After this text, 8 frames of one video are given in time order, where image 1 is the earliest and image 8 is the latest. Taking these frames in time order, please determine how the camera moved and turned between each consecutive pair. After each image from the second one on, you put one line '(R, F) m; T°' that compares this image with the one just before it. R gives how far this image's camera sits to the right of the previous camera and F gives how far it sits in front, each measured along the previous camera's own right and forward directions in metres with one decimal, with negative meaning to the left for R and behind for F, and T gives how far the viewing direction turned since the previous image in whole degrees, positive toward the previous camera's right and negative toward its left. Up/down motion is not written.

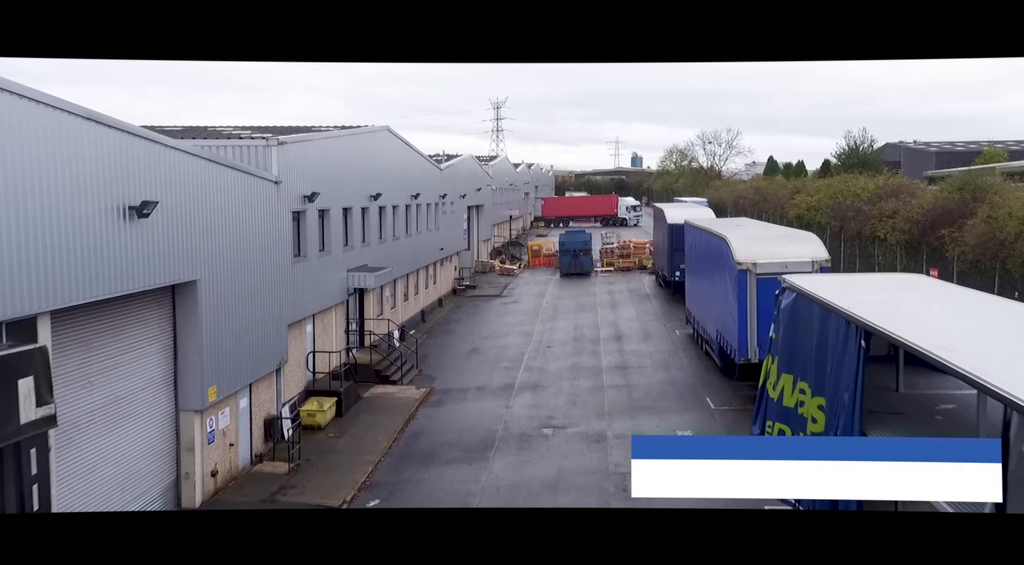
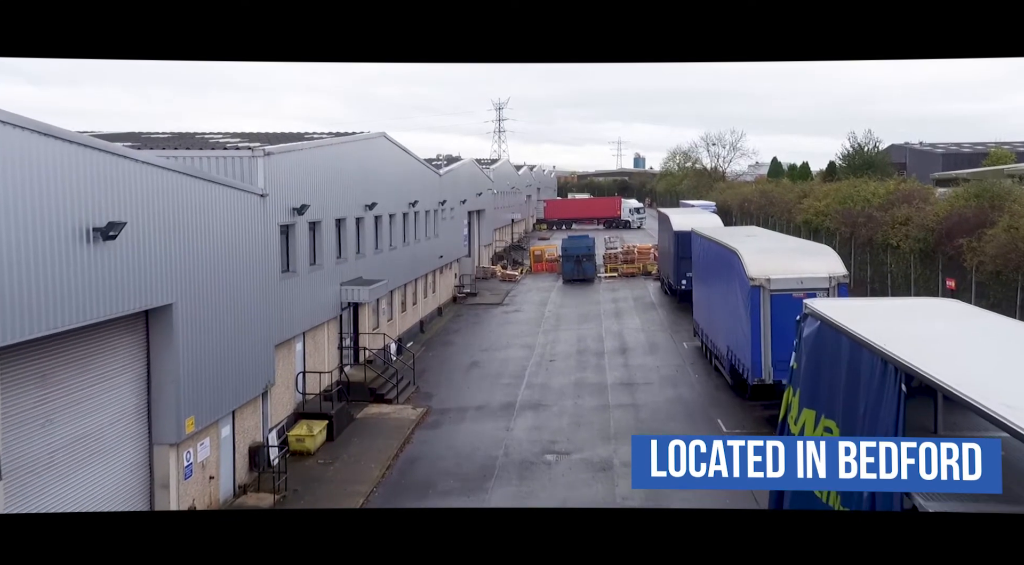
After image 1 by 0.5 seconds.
(0.0, +0.7) m; 0°
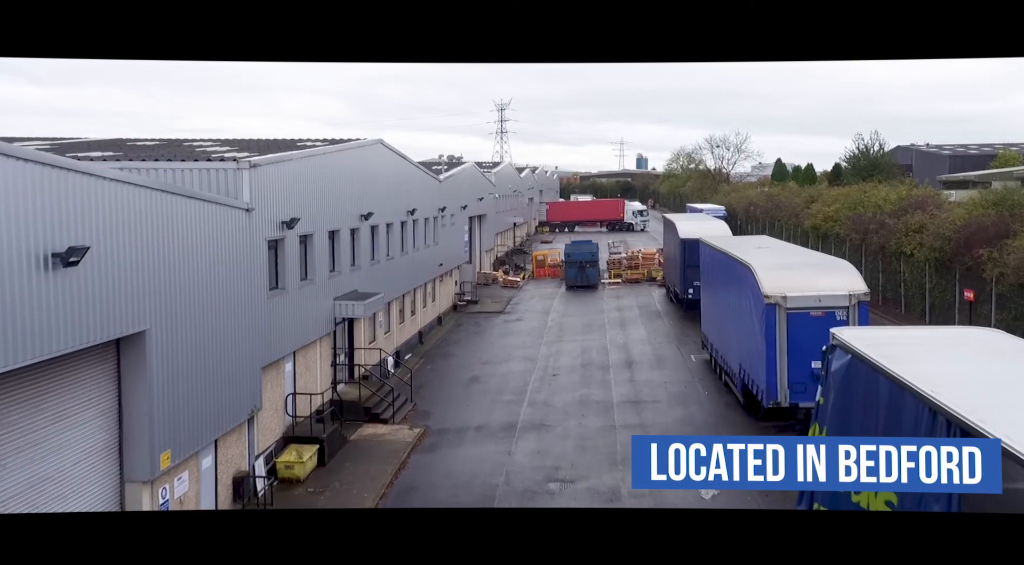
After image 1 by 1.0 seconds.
(0.0, +0.7) m; 0°
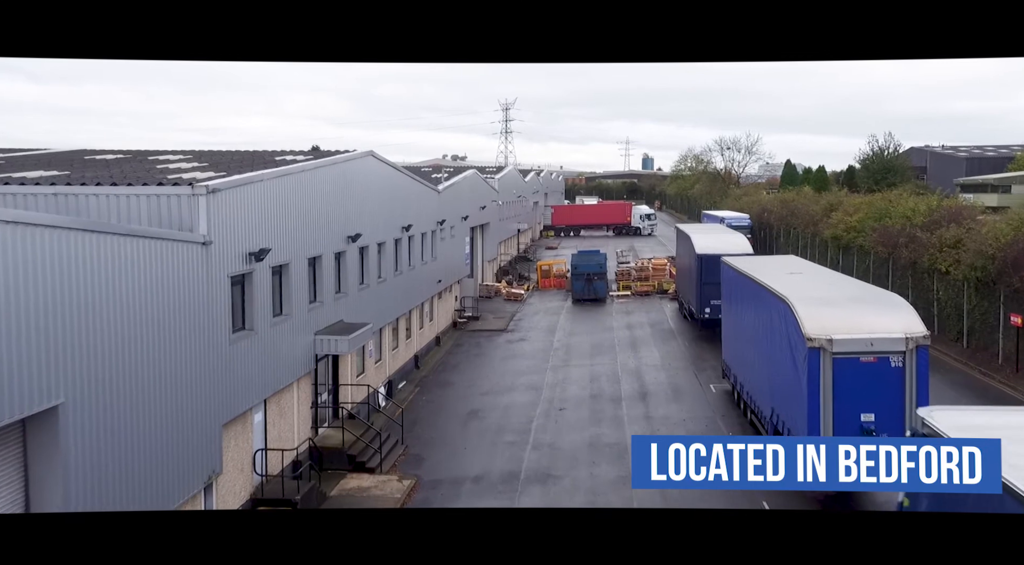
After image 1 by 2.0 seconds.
(0.0, +1.7) m; 0°
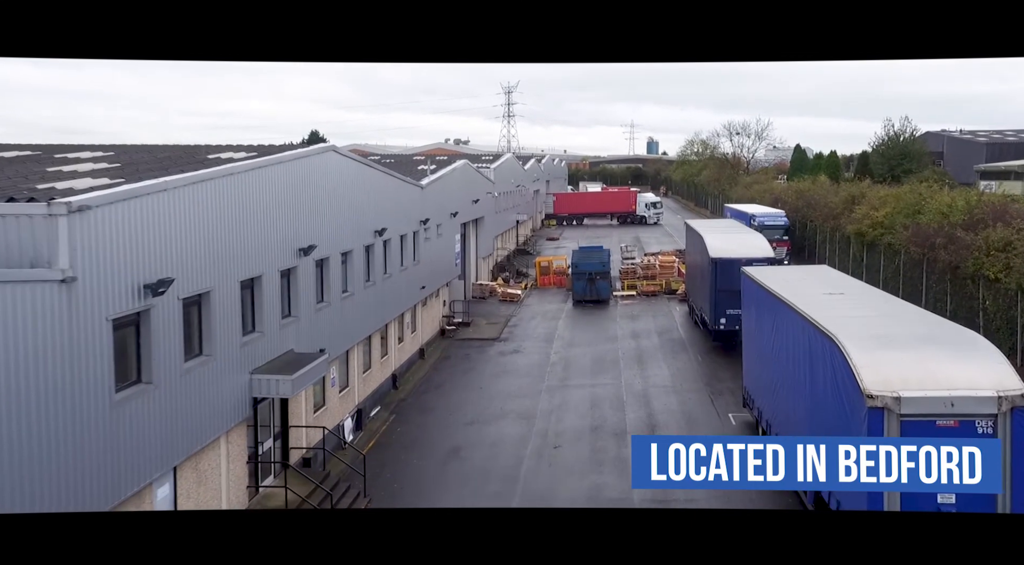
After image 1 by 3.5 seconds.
(+0.3, +2.5) m; 0°
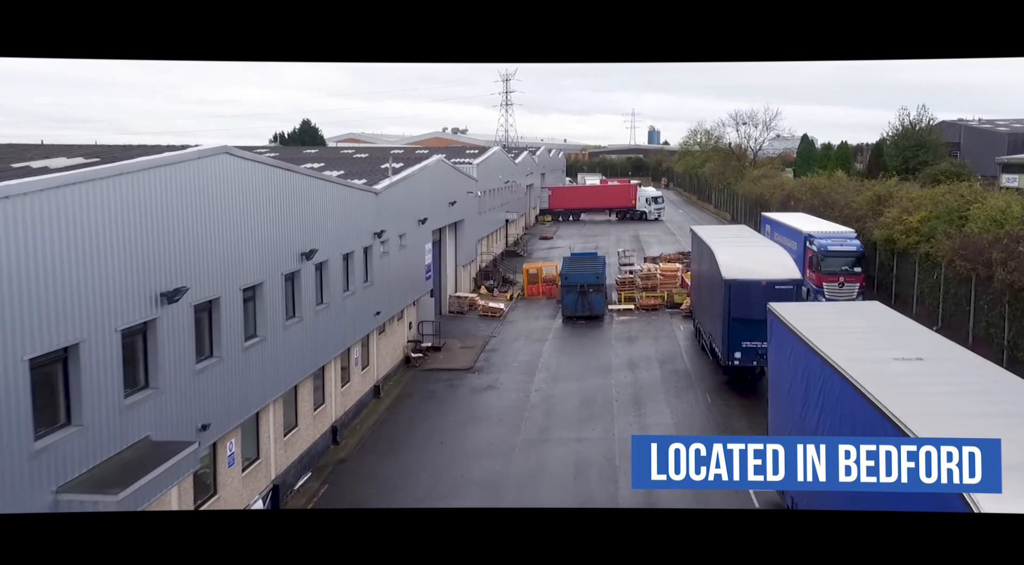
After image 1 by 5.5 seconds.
(+0.5, +3.6) m; 0°
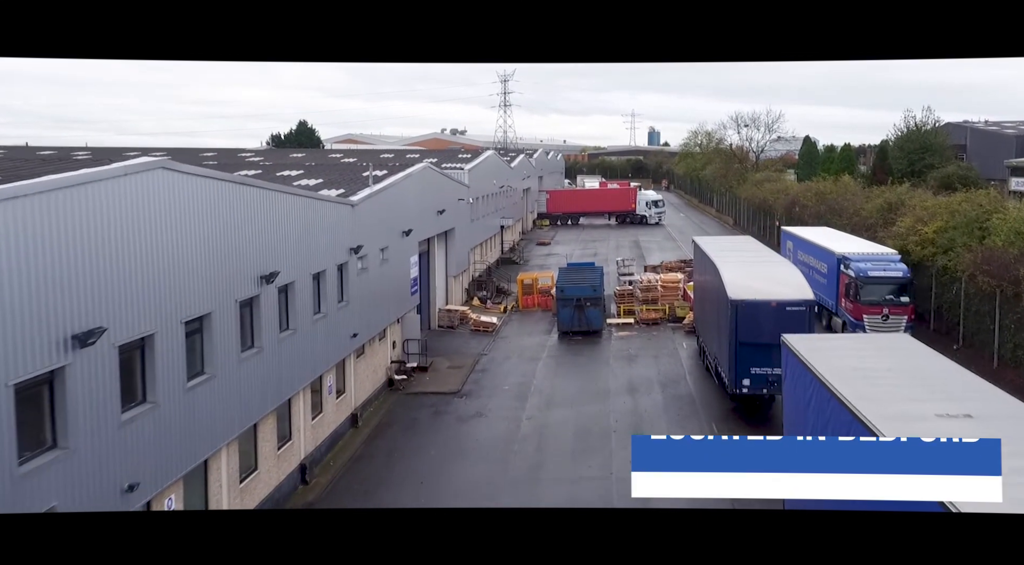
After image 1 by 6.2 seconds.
(+0.2, +1.4) m; 0°
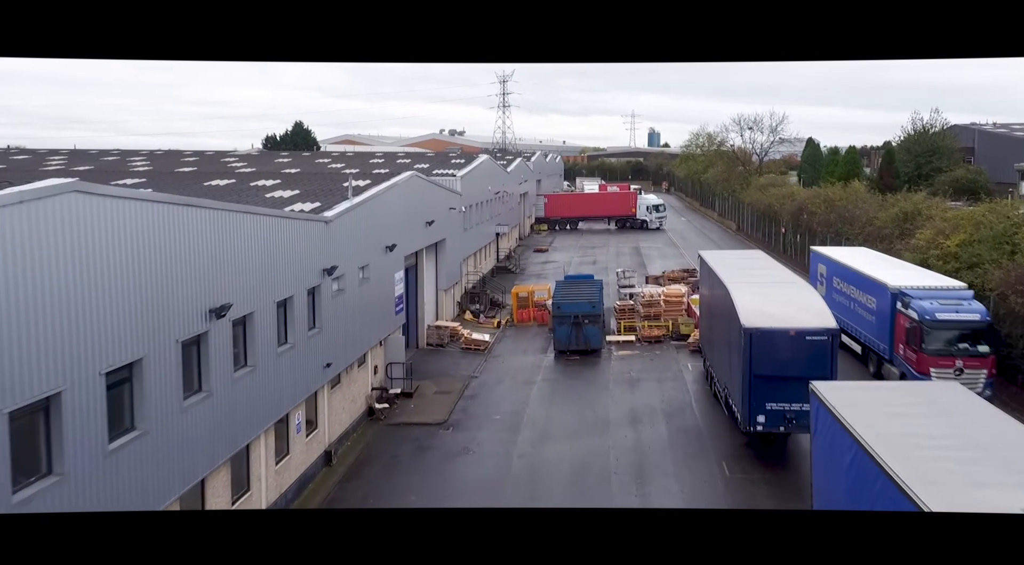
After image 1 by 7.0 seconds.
(+0.2, +1.5) m; 0°
